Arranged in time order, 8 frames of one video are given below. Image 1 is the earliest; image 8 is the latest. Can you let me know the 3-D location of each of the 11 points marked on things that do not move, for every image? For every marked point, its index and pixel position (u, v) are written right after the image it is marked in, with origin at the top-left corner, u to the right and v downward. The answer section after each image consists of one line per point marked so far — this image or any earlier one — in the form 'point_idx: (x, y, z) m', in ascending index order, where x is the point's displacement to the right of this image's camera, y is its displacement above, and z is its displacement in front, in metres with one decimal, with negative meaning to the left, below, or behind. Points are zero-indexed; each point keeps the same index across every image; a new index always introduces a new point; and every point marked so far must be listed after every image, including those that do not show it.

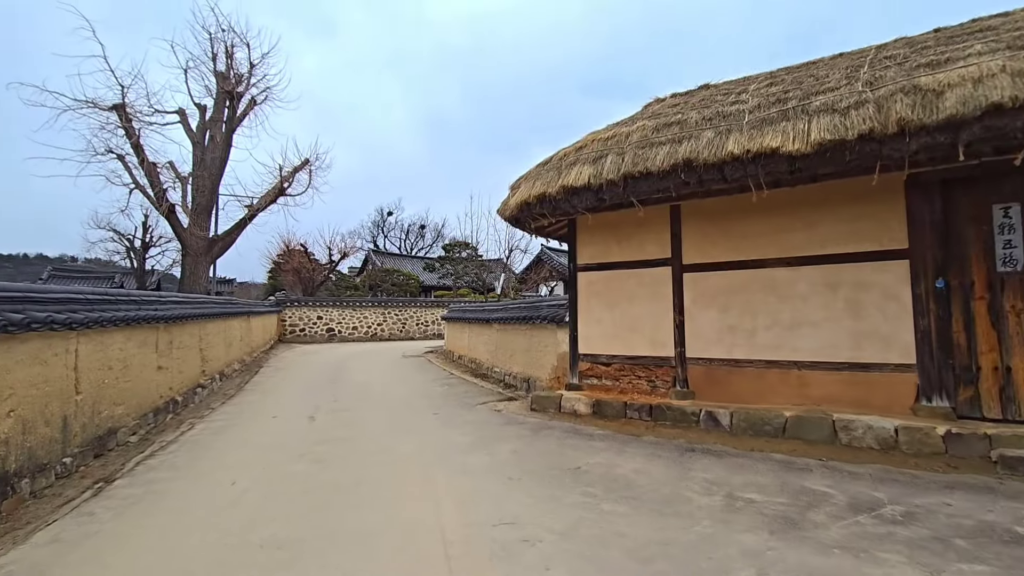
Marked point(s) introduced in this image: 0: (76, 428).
0: (-3.4, -1.1, +4.0) m
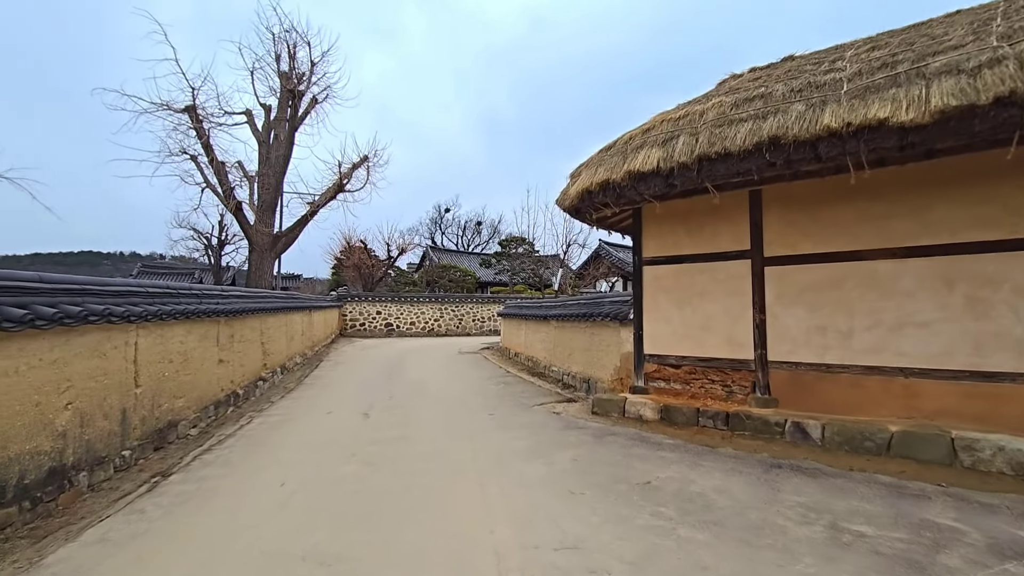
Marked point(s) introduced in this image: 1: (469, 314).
0: (-2.9, -1.0, +4.0) m
1: (-1.7, -1.0, +19.8) m
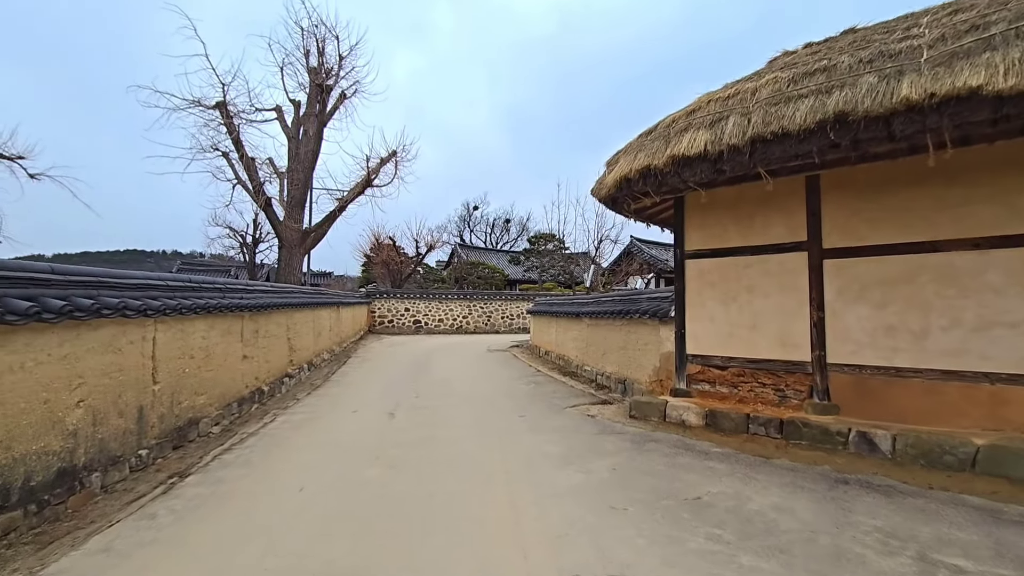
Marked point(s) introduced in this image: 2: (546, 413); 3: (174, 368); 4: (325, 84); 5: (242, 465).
0: (-2.7, -1.0, +3.9) m
1: (-0.6, -0.9, +19.6) m
2: (+0.4, -1.4, +5.6) m
3: (-2.7, -0.6, +4.2) m
4: (-4.3, +4.6, +11.8) m
5: (-2.1, -1.4, +4.0) m
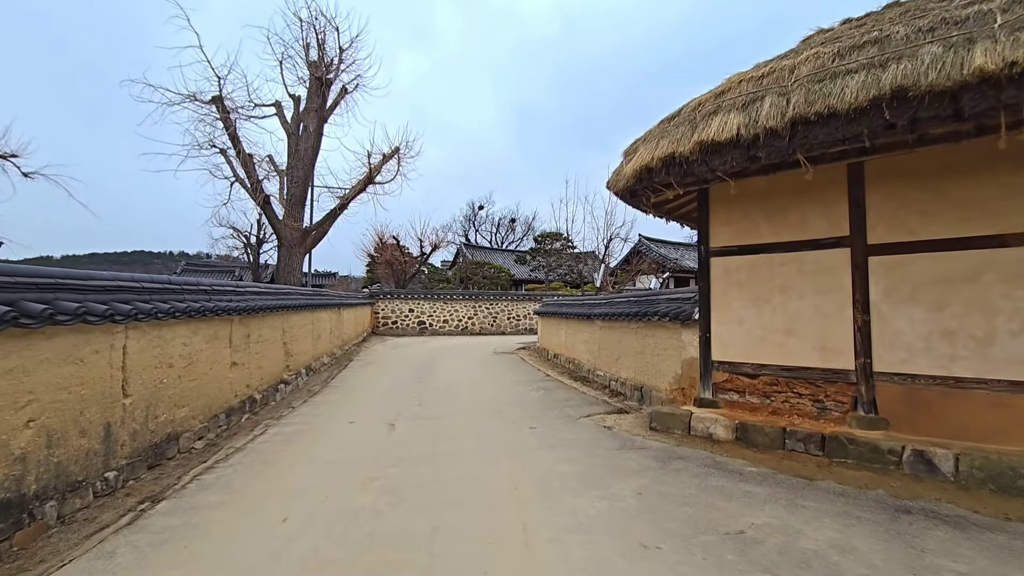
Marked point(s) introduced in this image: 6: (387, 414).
0: (-2.6, -1.0, +3.5) m
1: (-0.3, -0.9, +19.2) m
2: (+0.5, -1.4, +5.2) m
3: (-2.7, -0.7, +3.8) m
4: (-4.1, +4.6, +11.4) m
5: (-2.0, -1.4, +3.6) m
6: (-1.4, -1.4, +5.7) m
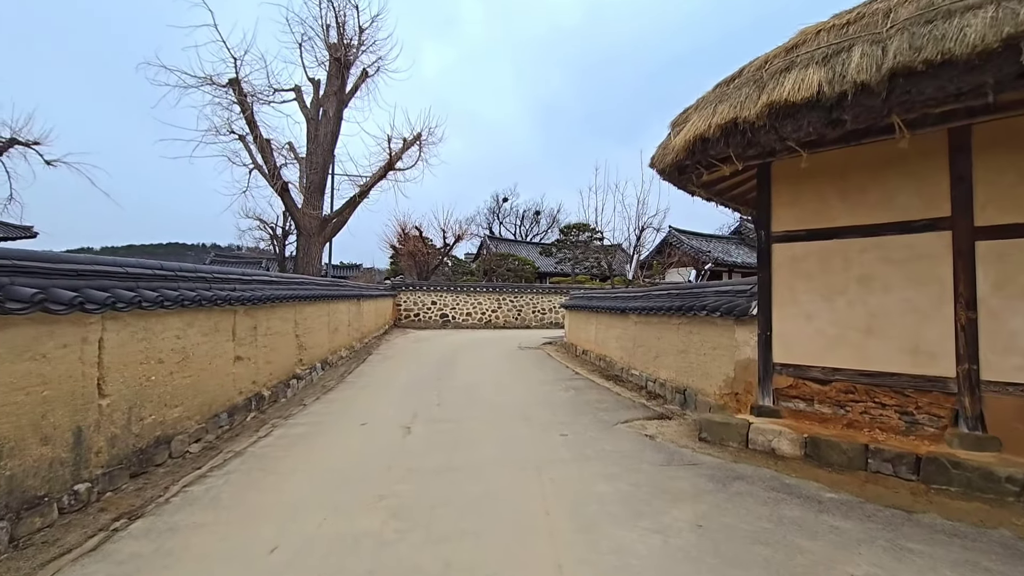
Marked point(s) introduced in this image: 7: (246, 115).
0: (-2.4, -0.9, +3.0) m
1: (+0.6, -0.6, +18.6) m
2: (+0.7, -1.3, +4.6) m
3: (-2.5, -0.6, +3.3) m
4: (-3.5, +4.8, +10.9) m
5: (-1.8, -1.3, +3.1) m
6: (-1.1, -1.3, +5.2) m
7: (-5.1, +3.3, +10.0) m
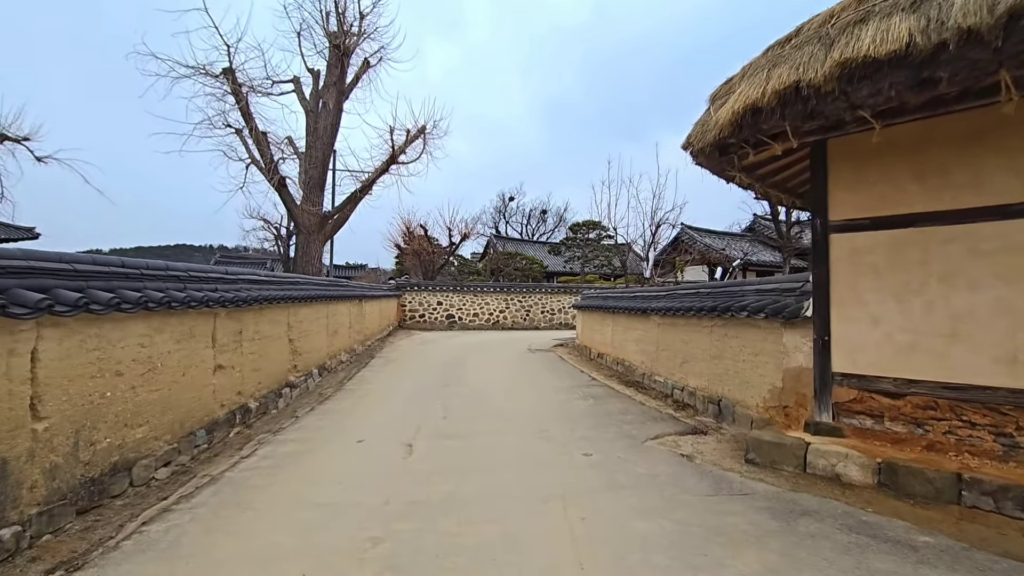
0: (-2.3, -0.9, +2.5) m
1: (+0.9, -0.6, +18.1) m
2: (+0.8, -1.3, +4.0) m
3: (-2.3, -0.6, +2.8) m
4: (-3.4, +4.8, +10.4) m
5: (-1.7, -1.3, +2.6) m
6: (-1.0, -1.3, +4.7) m
7: (-5.0, +3.3, +9.5) m
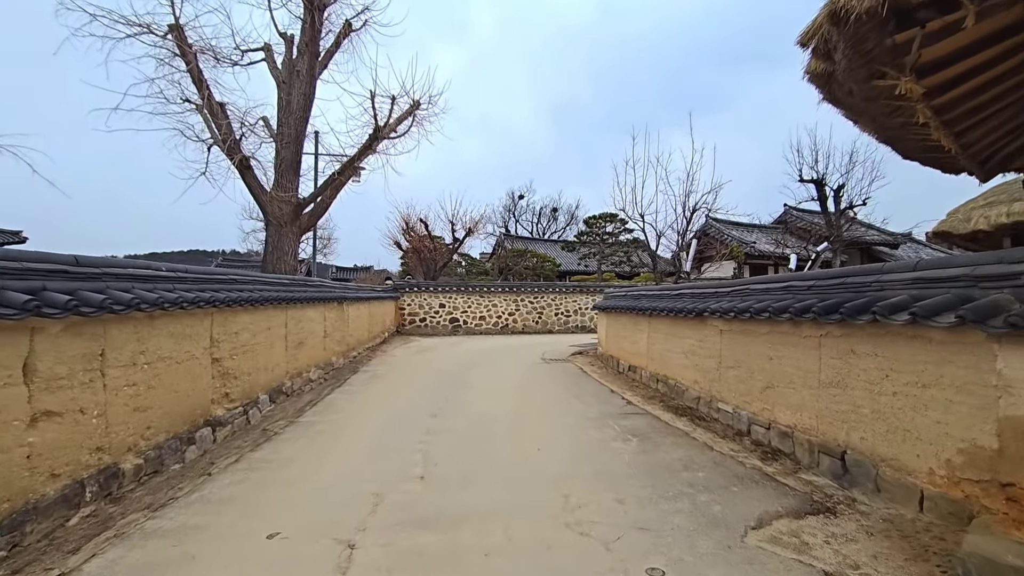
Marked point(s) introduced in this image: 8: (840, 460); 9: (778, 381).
0: (-2.3, -0.9, +0.8) m
1: (+1.2, -0.6, +16.3) m
2: (+0.9, -1.2, +2.3) m
3: (-2.3, -0.6, +1.2) m
4: (-3.3, +4.8, +8.8) m
5: (-1.7, -1.3, +0.9) m
6: (-0.9, -1.3, +3.0) m
7: (-4.9, +3.3, +7.9) m
8: (+2.0, -1.0, +3.1) m
9: (+2.0, -0.7, +3.9) m
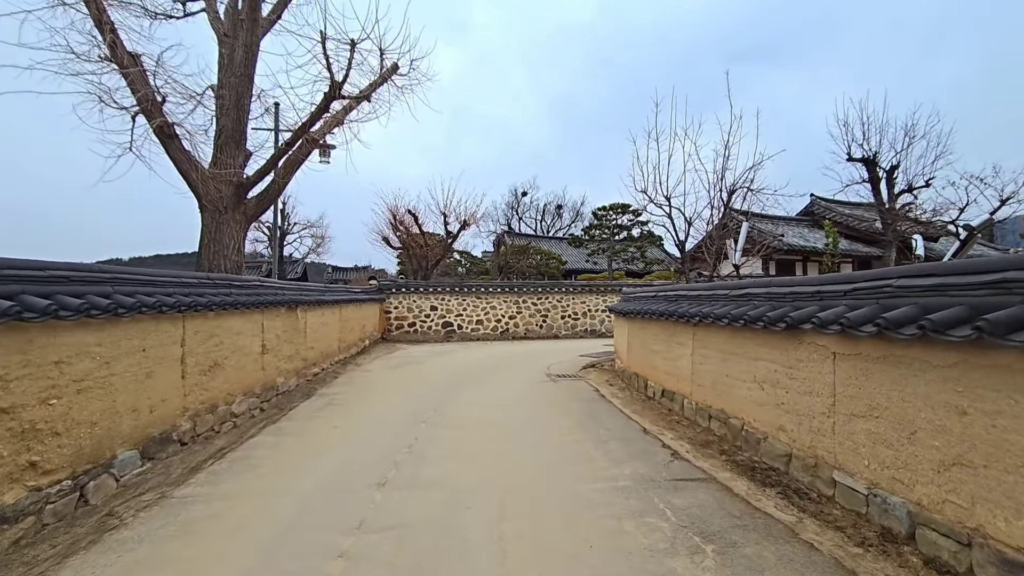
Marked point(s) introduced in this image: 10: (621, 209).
0: (-2.4, -0.9, -0.9) m
1: (+1.2, -0.6, +14.5) m
2: (+0.8, -1.2, +0.5) m
3: (-2.4, -0.6, -0.6) m
4: (-3.3, +4.8, +7.0) m
5: (-1.8, -1.3, -0.9) m
6: (-1.0, -1.3, +1.2) m
7: (-4.9, +3.3, +6.1) m
8: (+1.9, -1.0, +1.3) m
9: (+1.9, -0.7, +2.1) m
10: (+3.9, +2.8, +18.4) m
